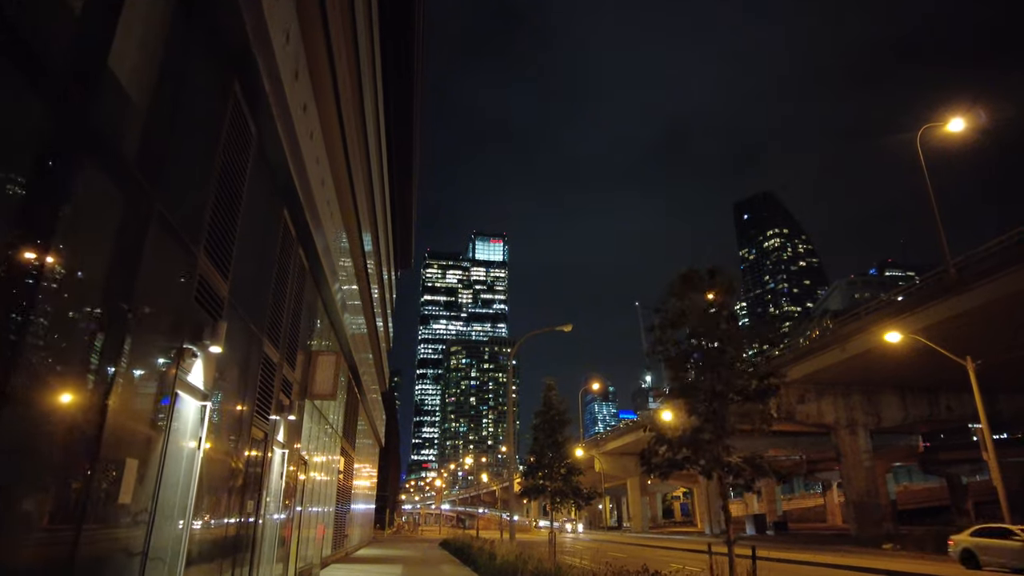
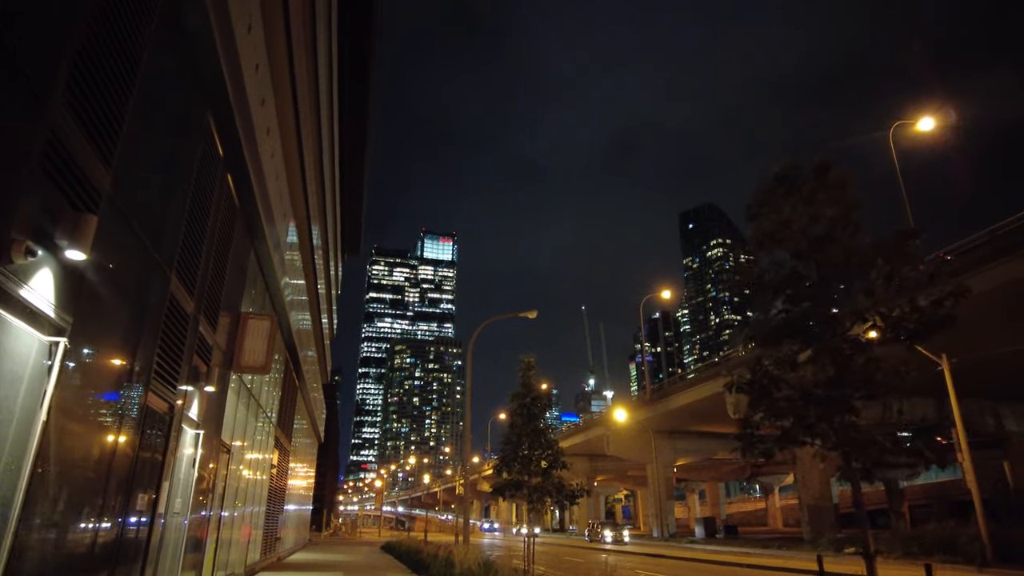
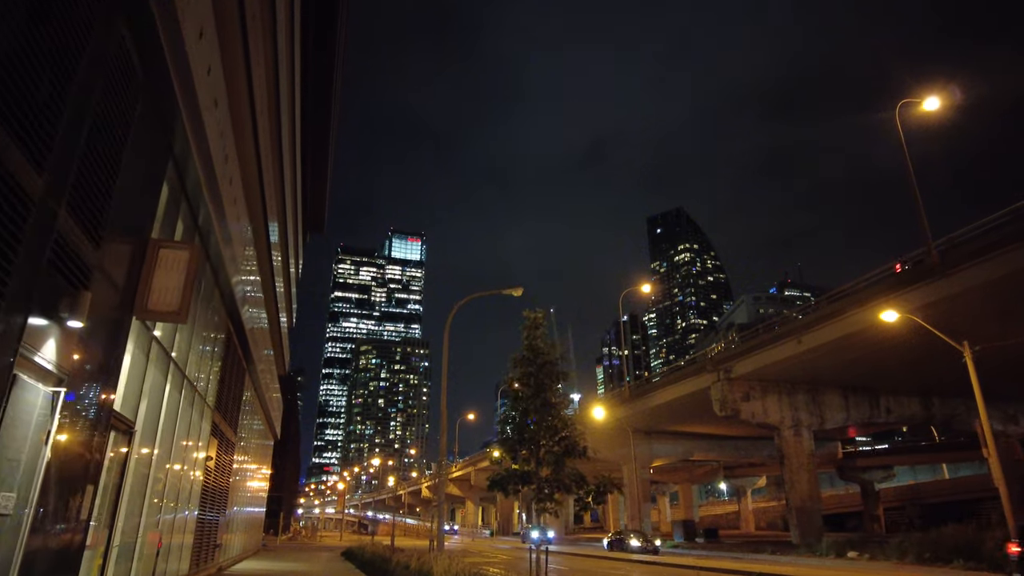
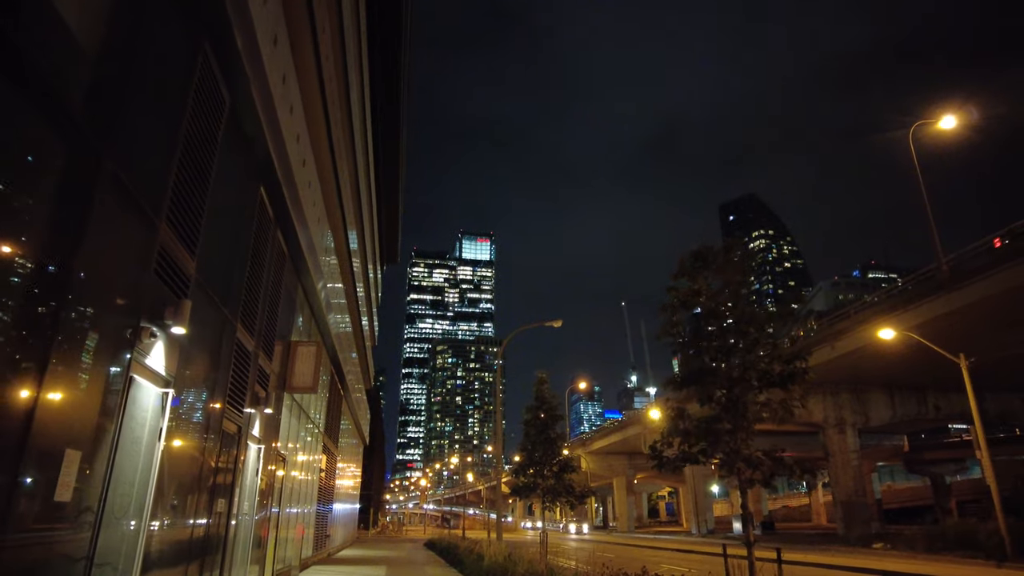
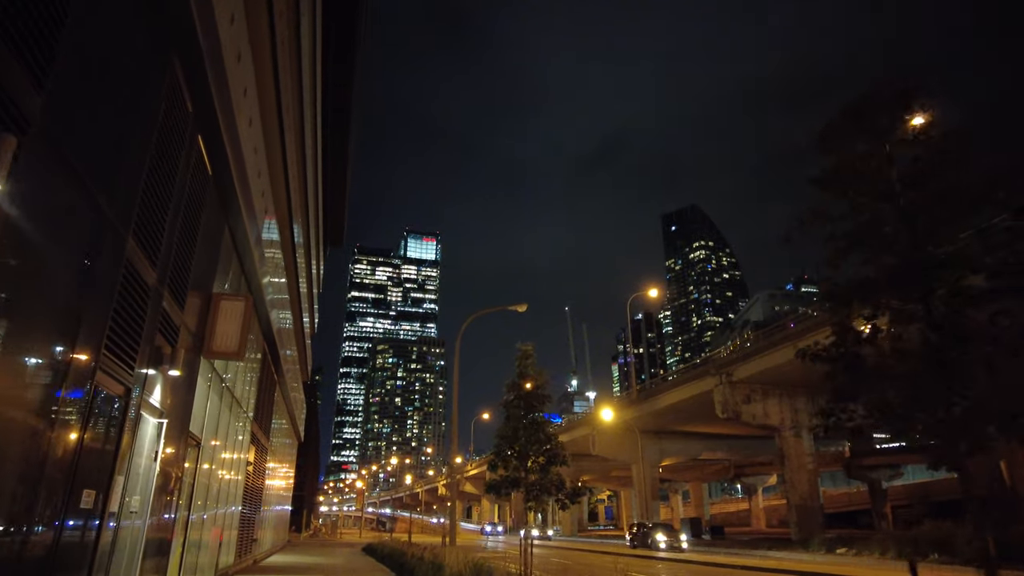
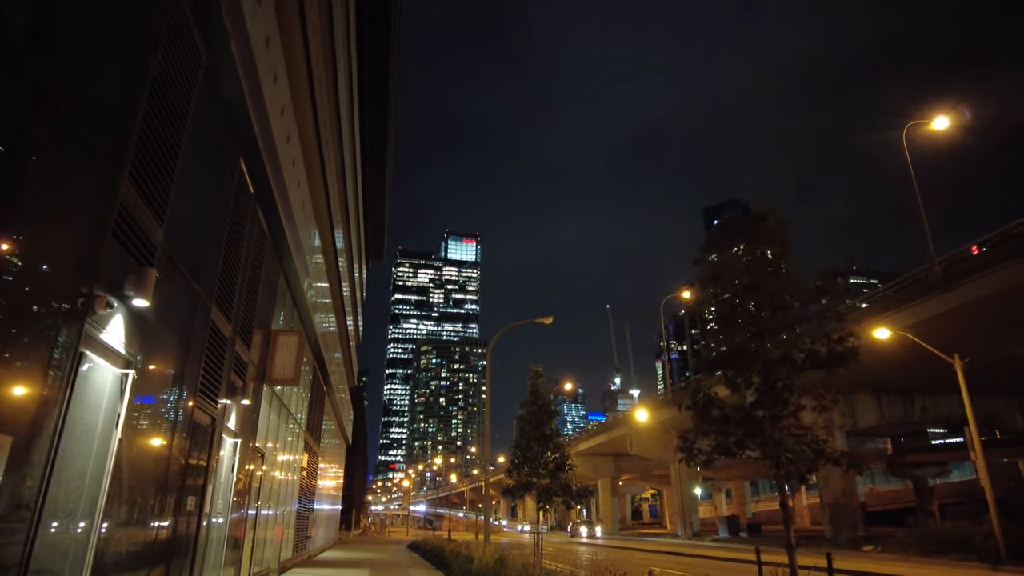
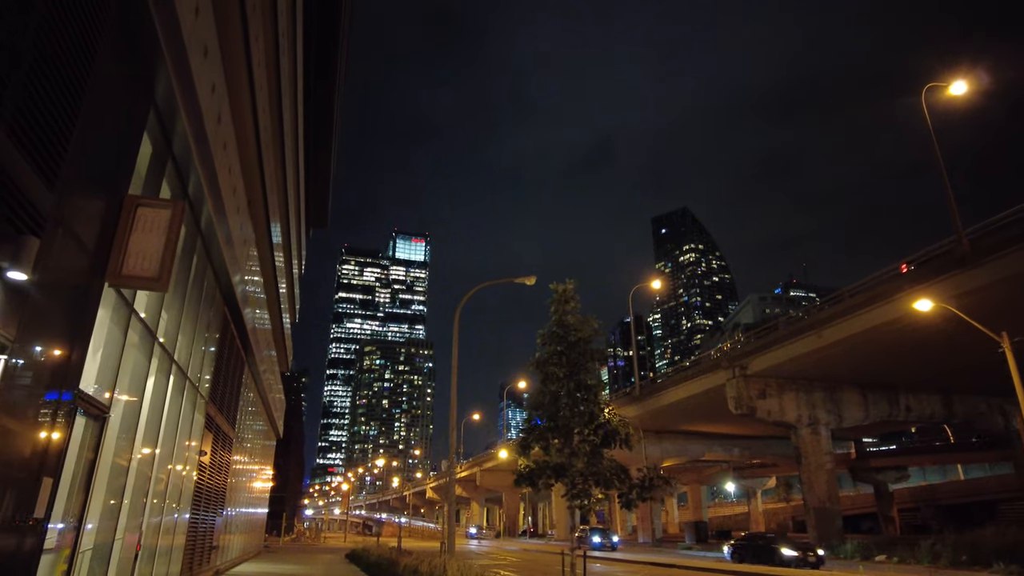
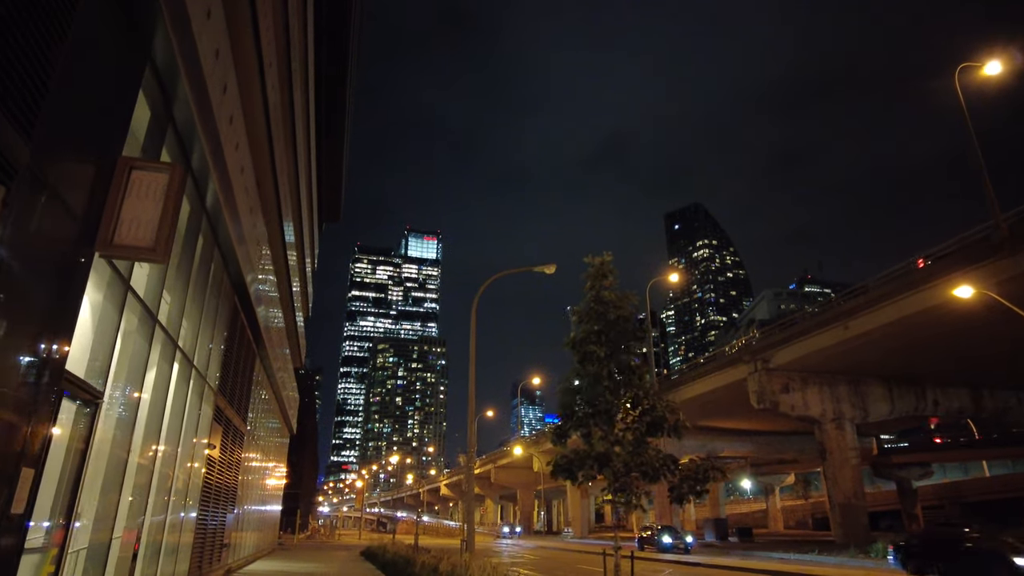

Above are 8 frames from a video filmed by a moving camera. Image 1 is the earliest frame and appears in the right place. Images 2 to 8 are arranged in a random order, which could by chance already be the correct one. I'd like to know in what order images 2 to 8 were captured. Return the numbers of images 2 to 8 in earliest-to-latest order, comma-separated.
4, 6, 2, 5, 3, 7, 8
